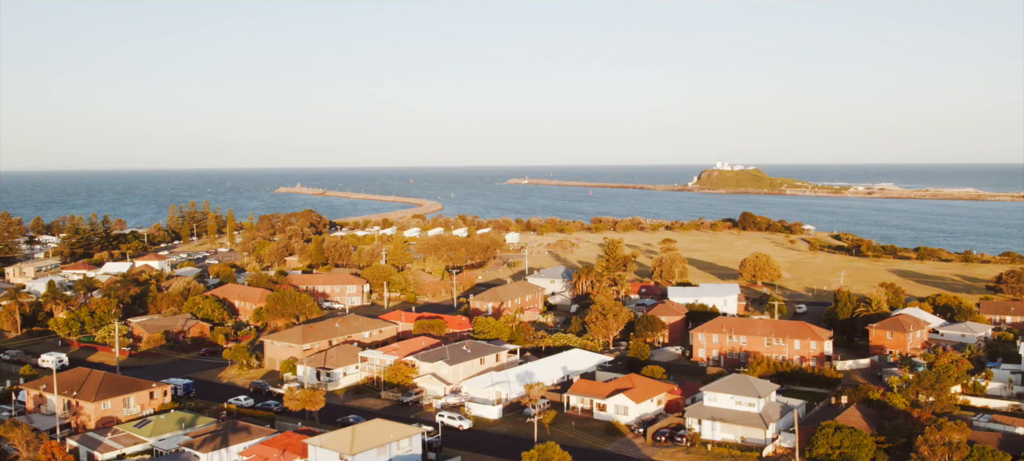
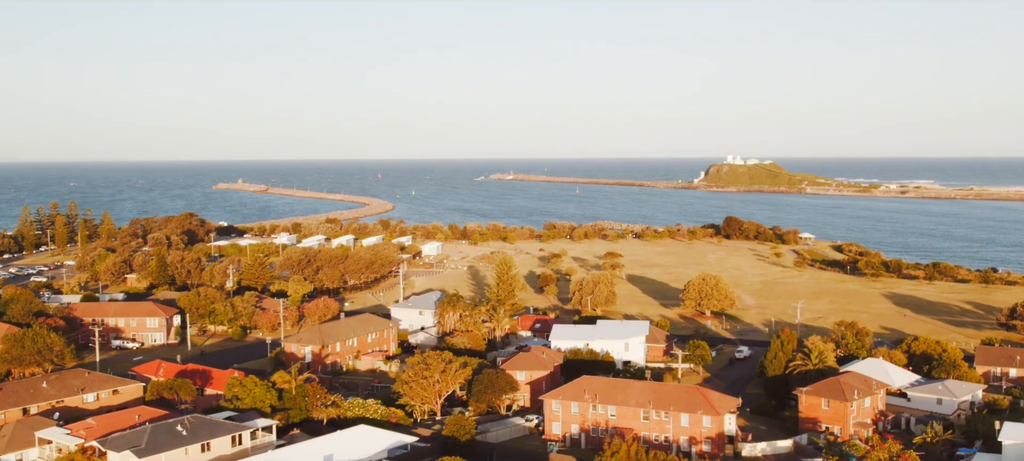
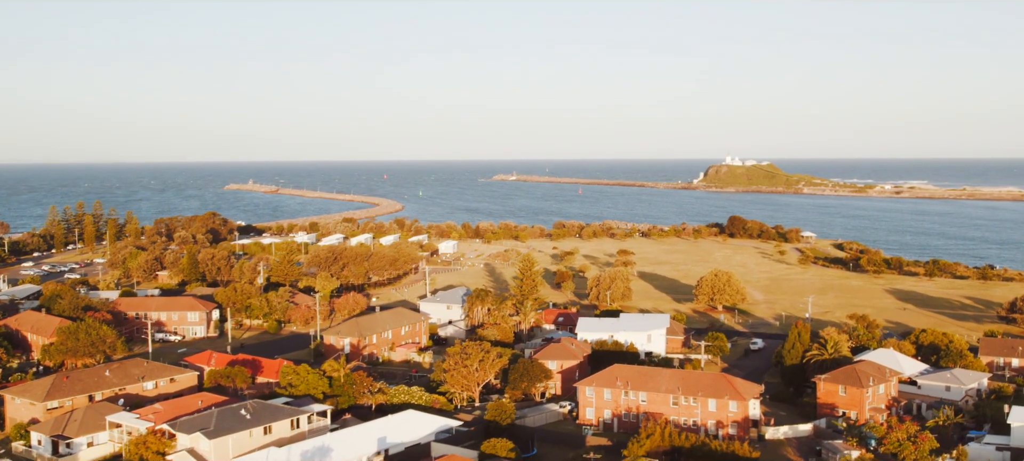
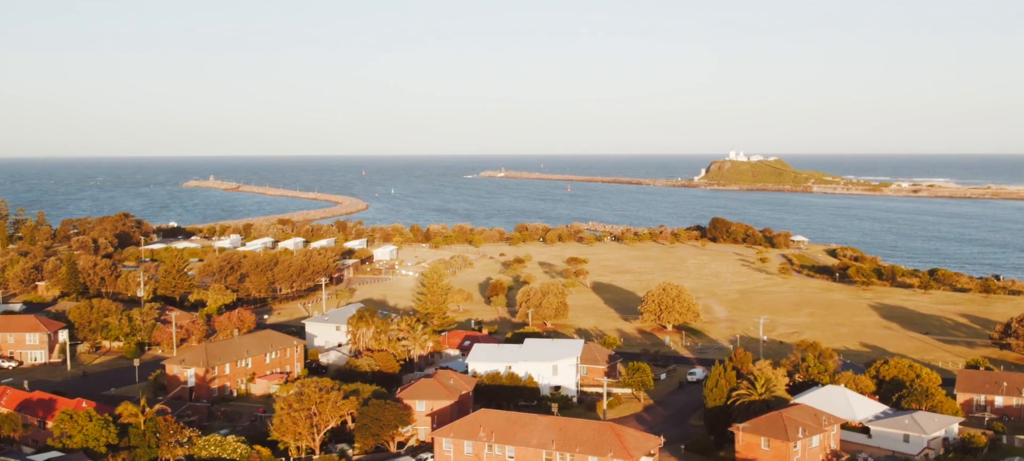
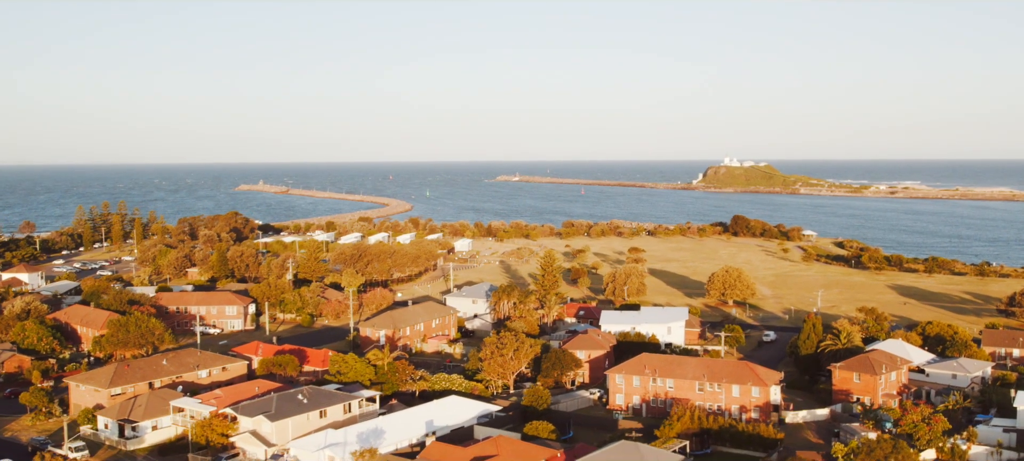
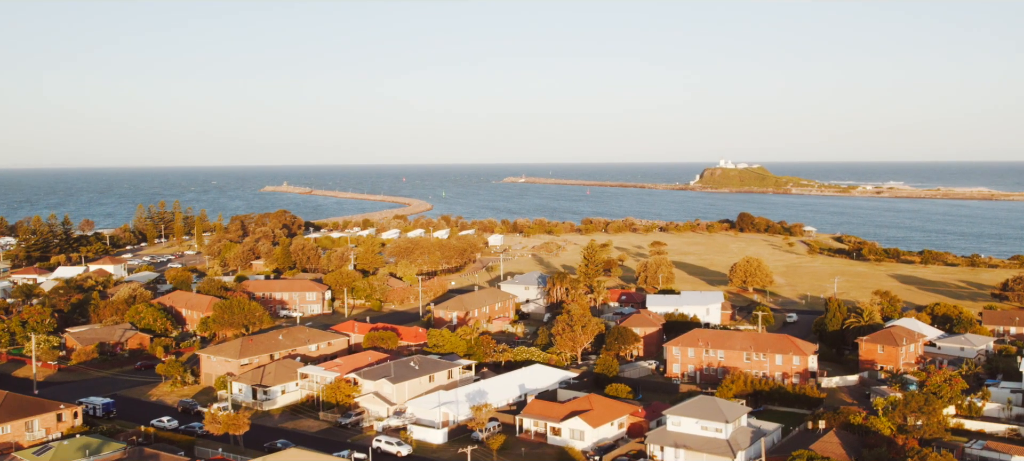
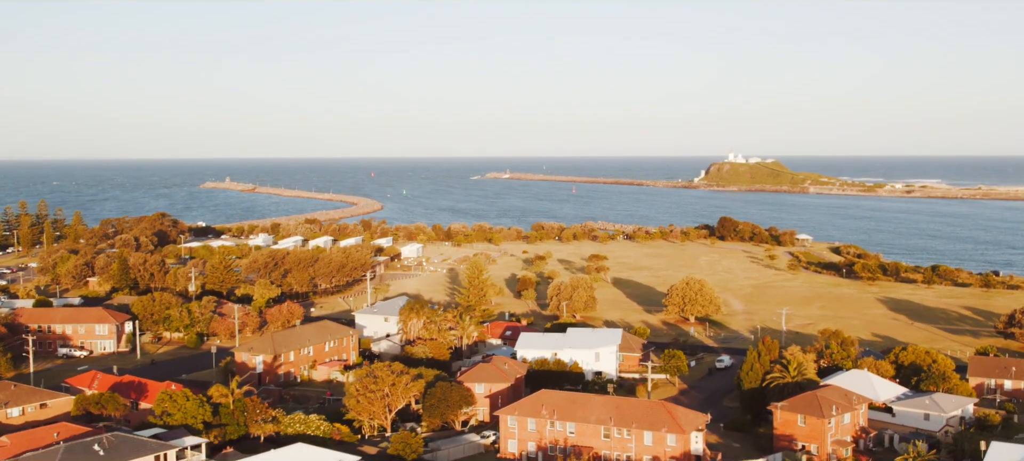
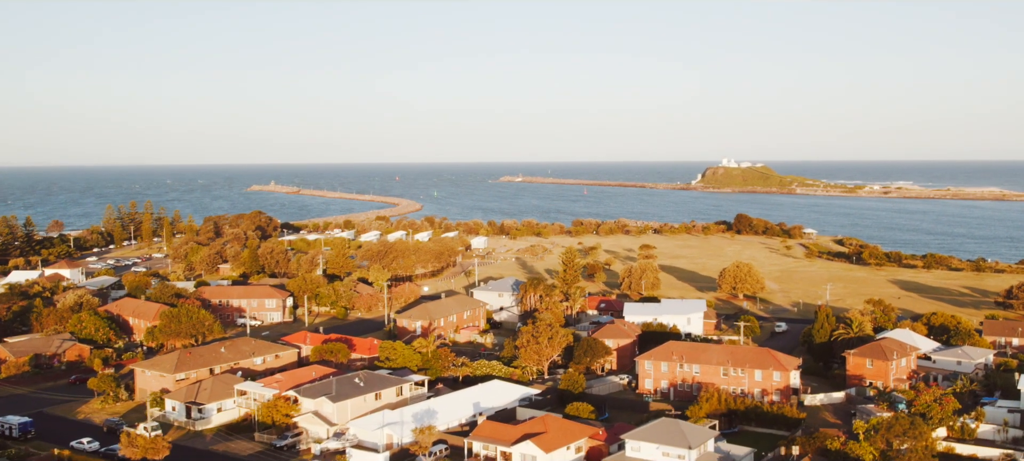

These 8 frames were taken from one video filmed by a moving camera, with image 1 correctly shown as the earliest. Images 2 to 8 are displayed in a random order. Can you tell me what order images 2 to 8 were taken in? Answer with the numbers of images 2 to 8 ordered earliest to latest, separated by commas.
6, 8, 5, 3, 2, 7, 4
